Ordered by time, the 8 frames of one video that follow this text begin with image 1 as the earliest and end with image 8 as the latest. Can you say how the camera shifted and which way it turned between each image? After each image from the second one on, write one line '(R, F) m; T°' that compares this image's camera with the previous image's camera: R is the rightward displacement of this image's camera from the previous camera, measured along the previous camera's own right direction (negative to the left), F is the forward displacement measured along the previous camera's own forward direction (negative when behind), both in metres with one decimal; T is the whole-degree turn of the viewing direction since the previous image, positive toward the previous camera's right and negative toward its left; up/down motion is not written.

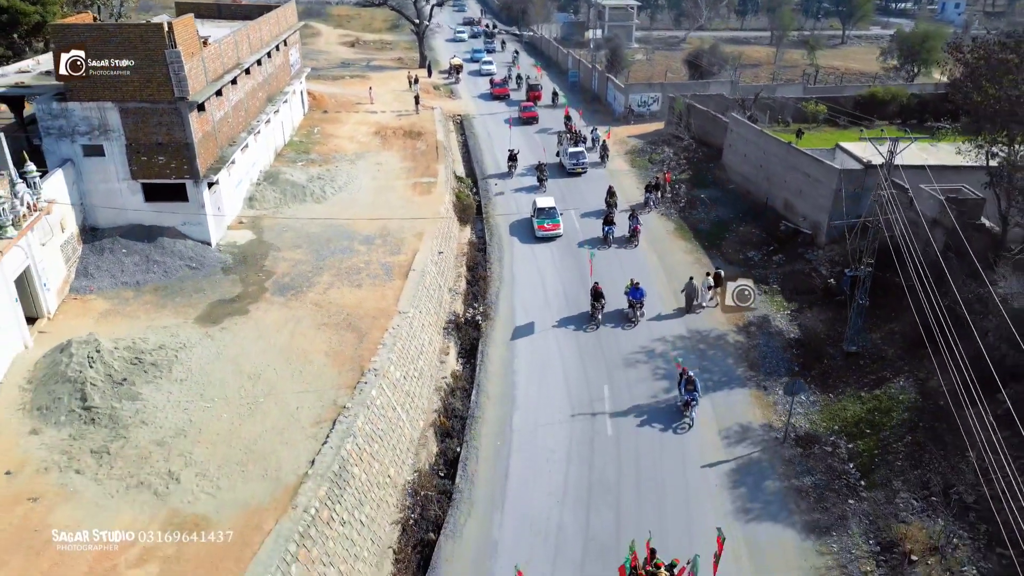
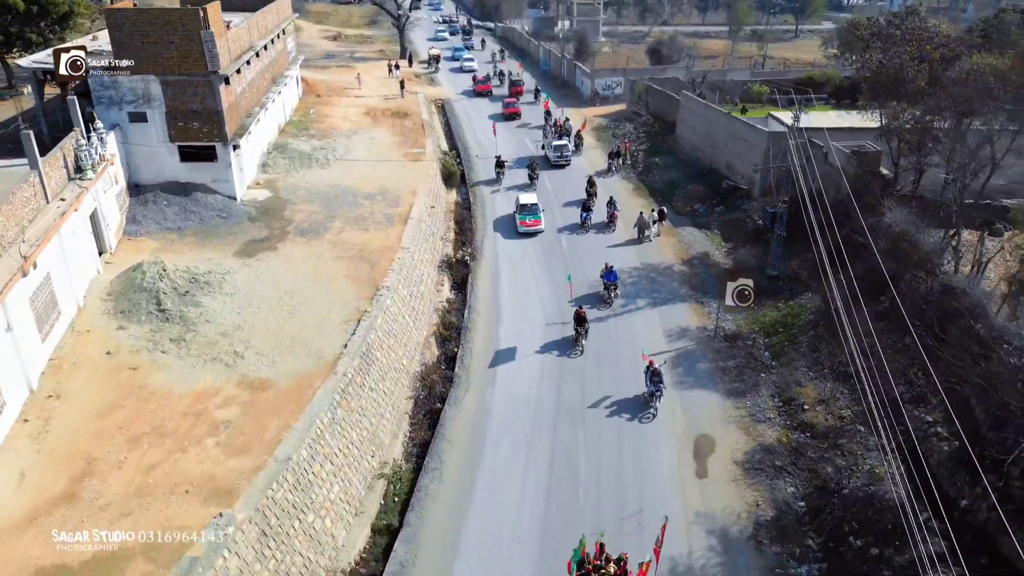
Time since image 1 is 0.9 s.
(-0.4, -4.4) m; +2°
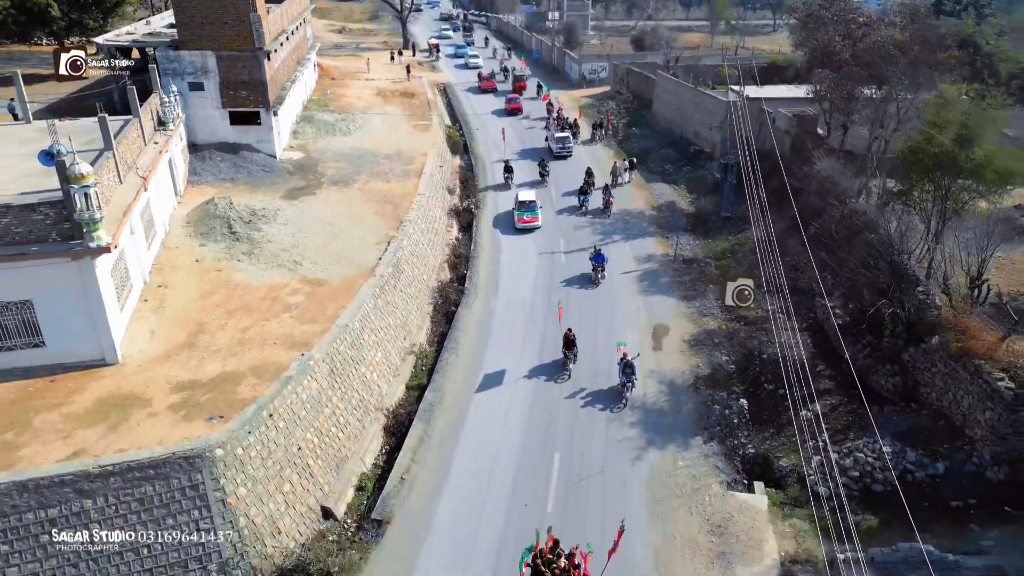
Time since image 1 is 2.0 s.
(-0.2, -5.3) m; +1°
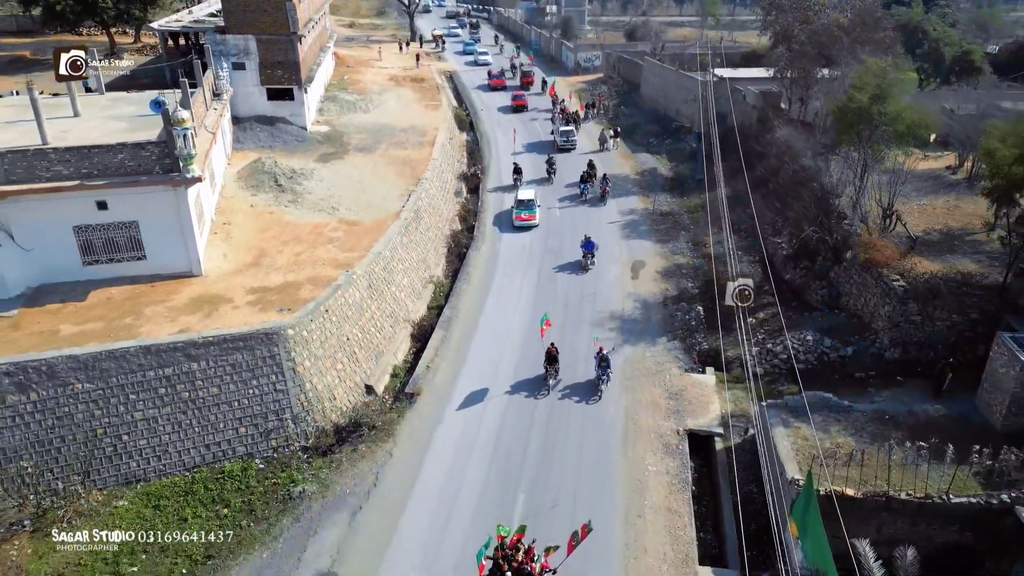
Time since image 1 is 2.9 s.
(-0.1, -4.7) m; 0°
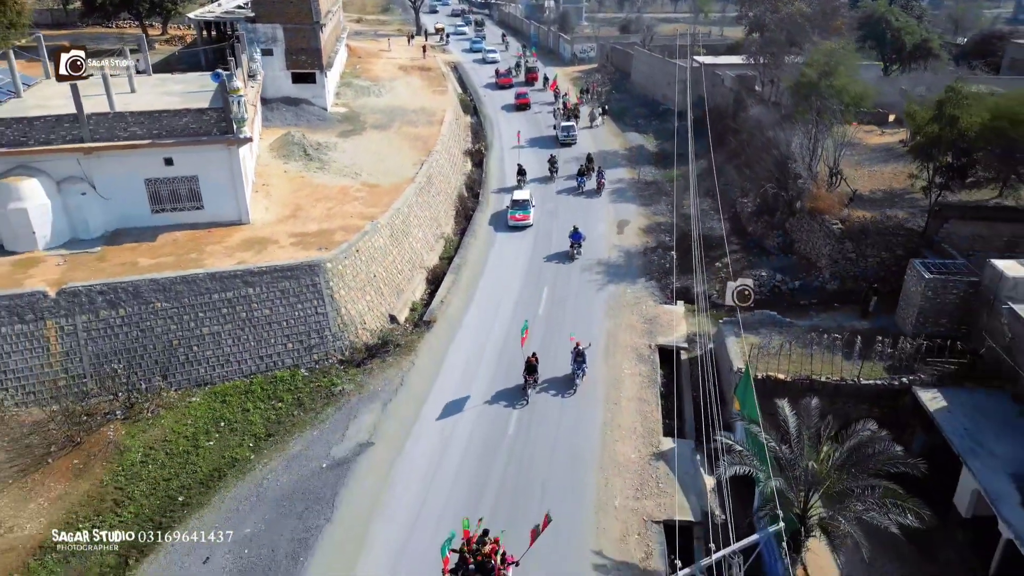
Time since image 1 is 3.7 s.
(0.0, -4.1) m; 0°
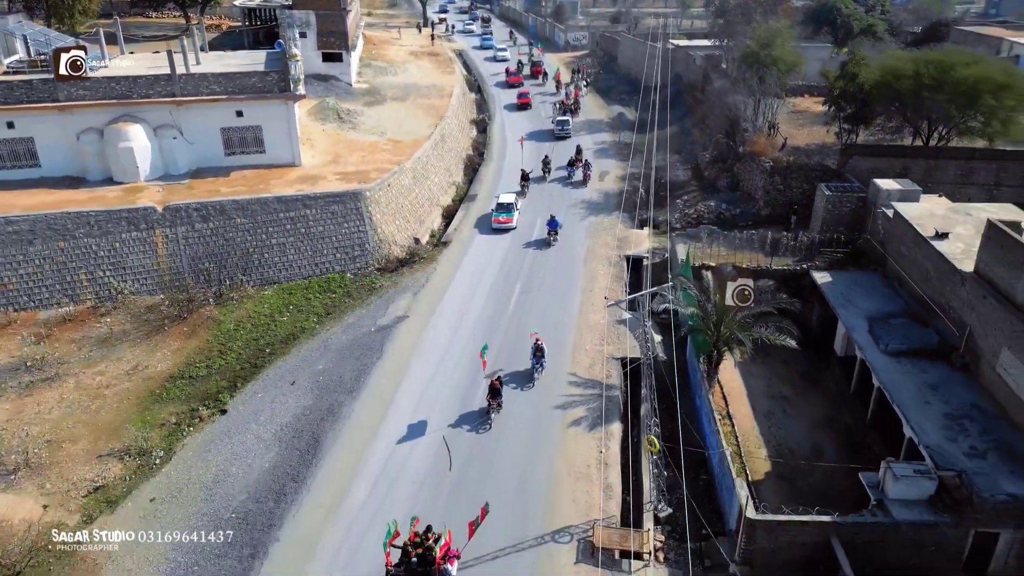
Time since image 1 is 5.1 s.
(0.0, -6.6) m; 0°
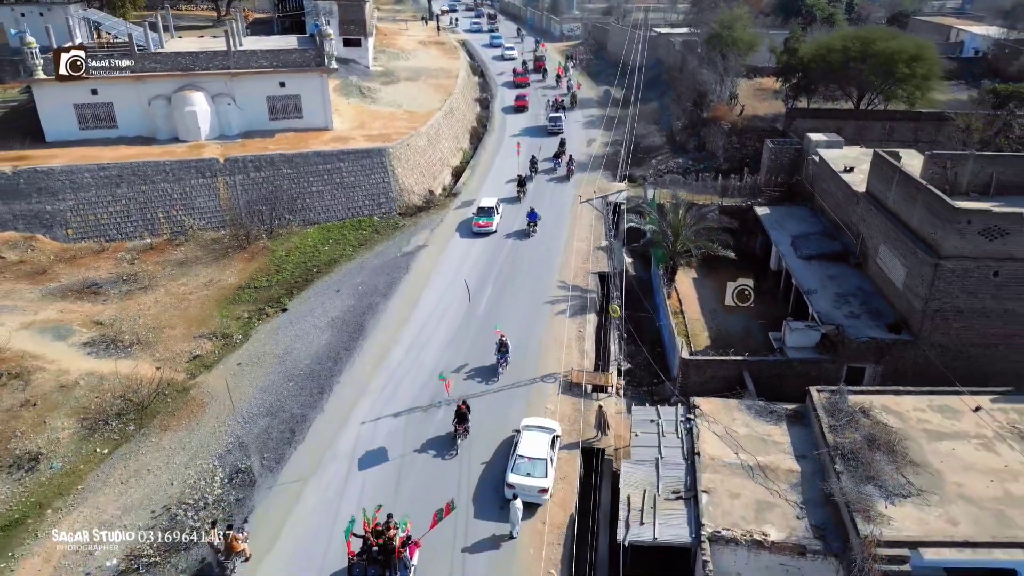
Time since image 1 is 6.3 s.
(0.0, -6.1) m; 0°
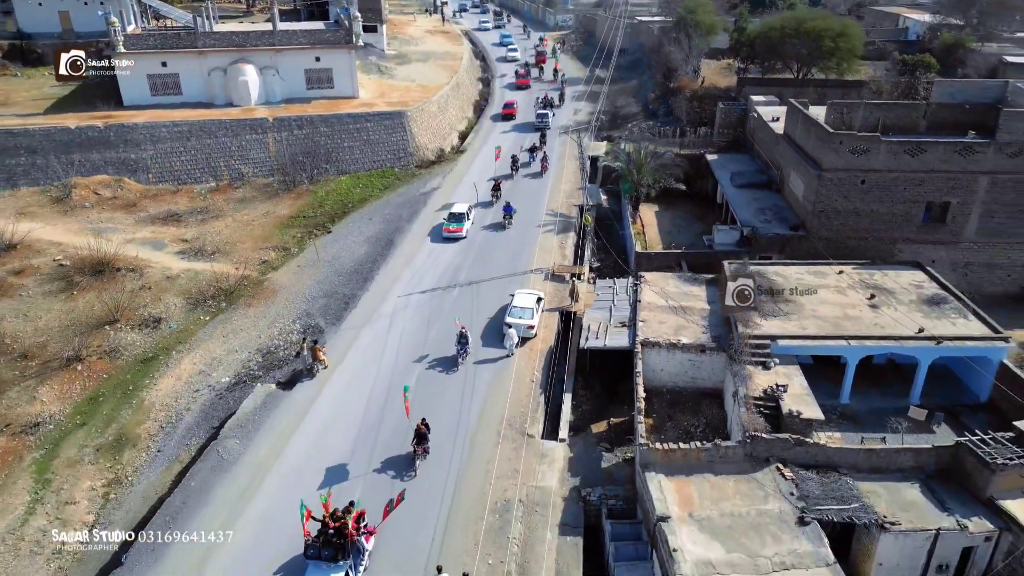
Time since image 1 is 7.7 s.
(+0.1, -7.5) m; 0°
